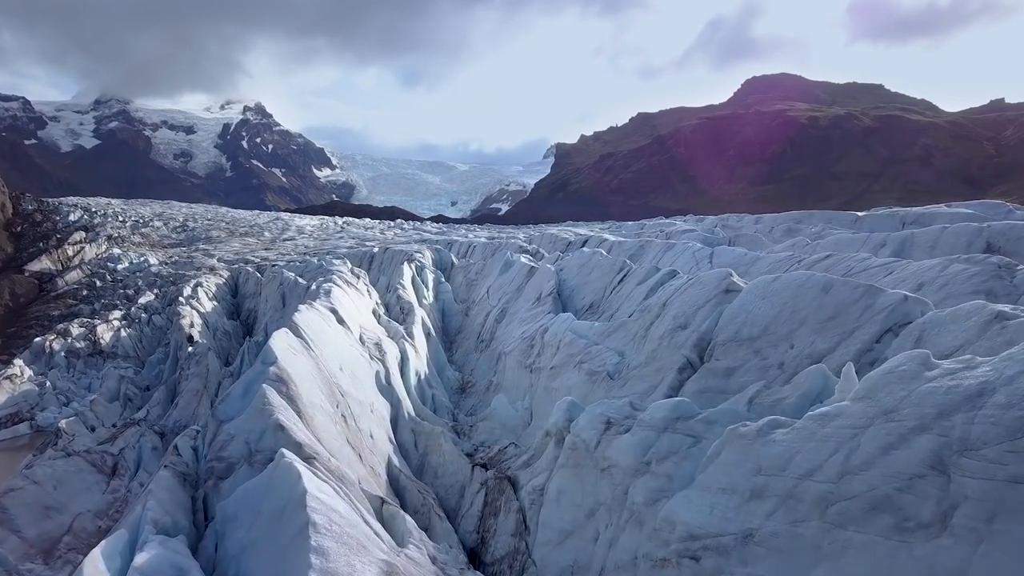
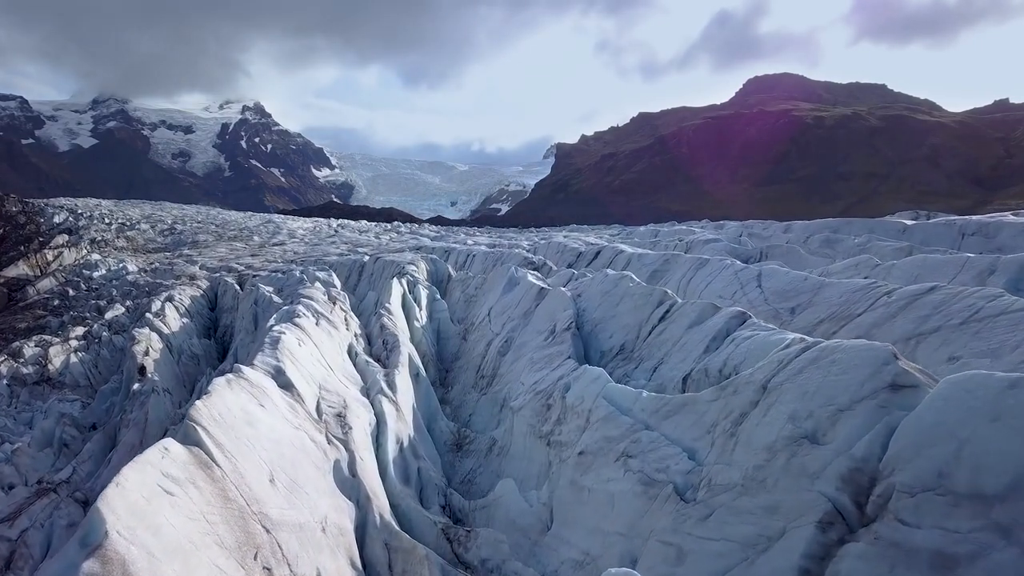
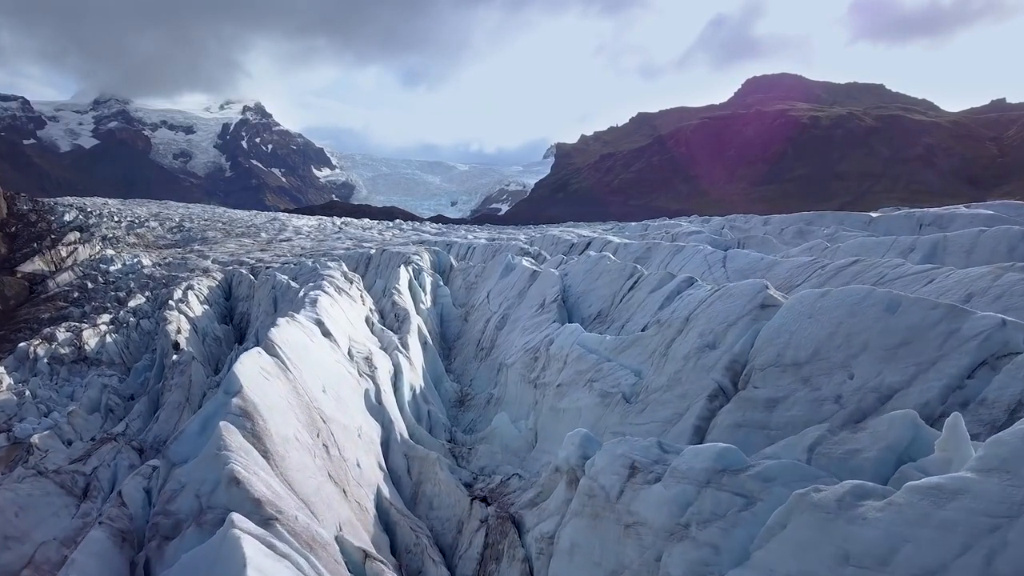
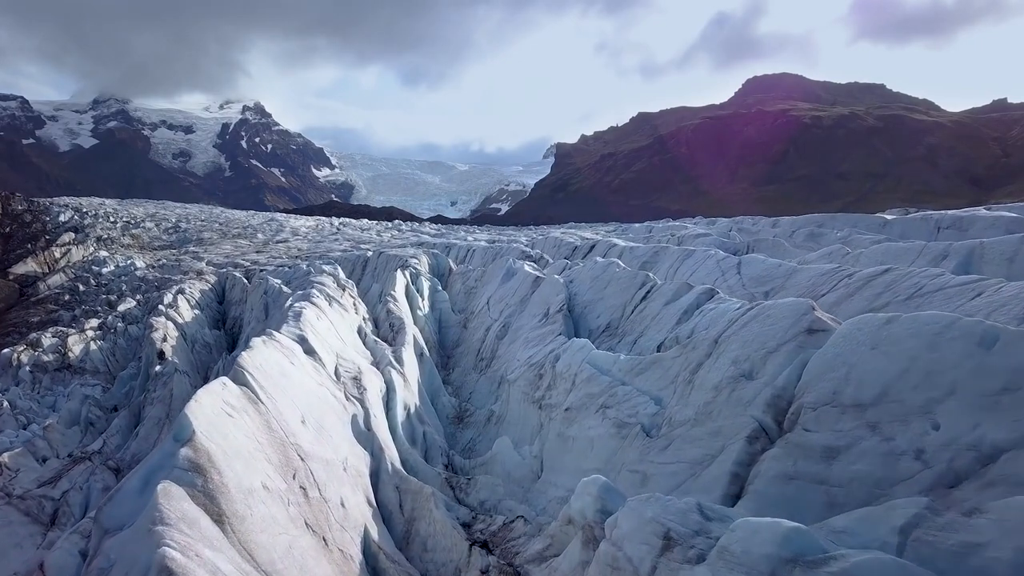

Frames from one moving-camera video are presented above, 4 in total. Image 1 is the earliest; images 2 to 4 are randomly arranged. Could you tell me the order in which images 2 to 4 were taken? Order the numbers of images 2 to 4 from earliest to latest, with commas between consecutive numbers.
3, 4, 2
